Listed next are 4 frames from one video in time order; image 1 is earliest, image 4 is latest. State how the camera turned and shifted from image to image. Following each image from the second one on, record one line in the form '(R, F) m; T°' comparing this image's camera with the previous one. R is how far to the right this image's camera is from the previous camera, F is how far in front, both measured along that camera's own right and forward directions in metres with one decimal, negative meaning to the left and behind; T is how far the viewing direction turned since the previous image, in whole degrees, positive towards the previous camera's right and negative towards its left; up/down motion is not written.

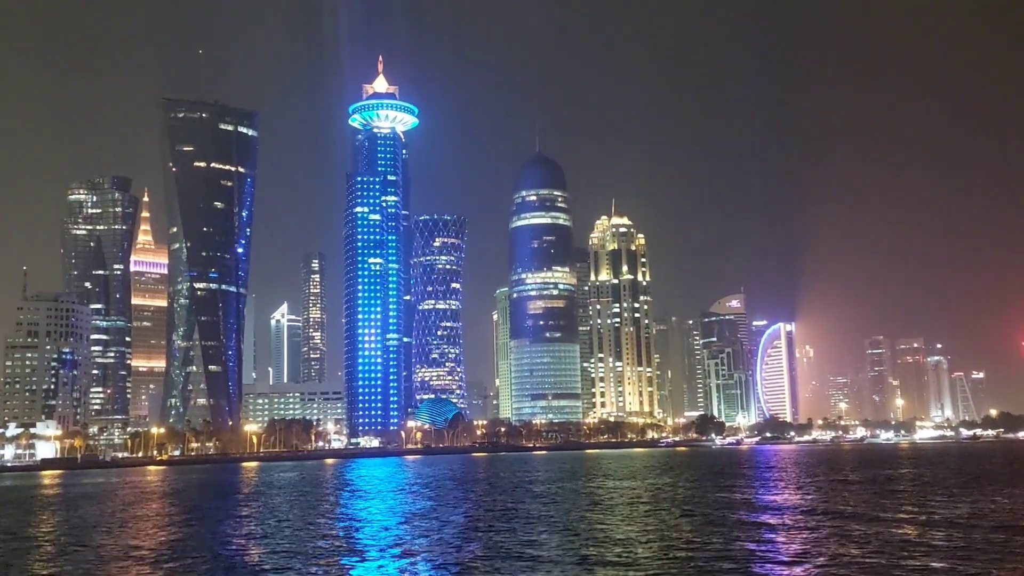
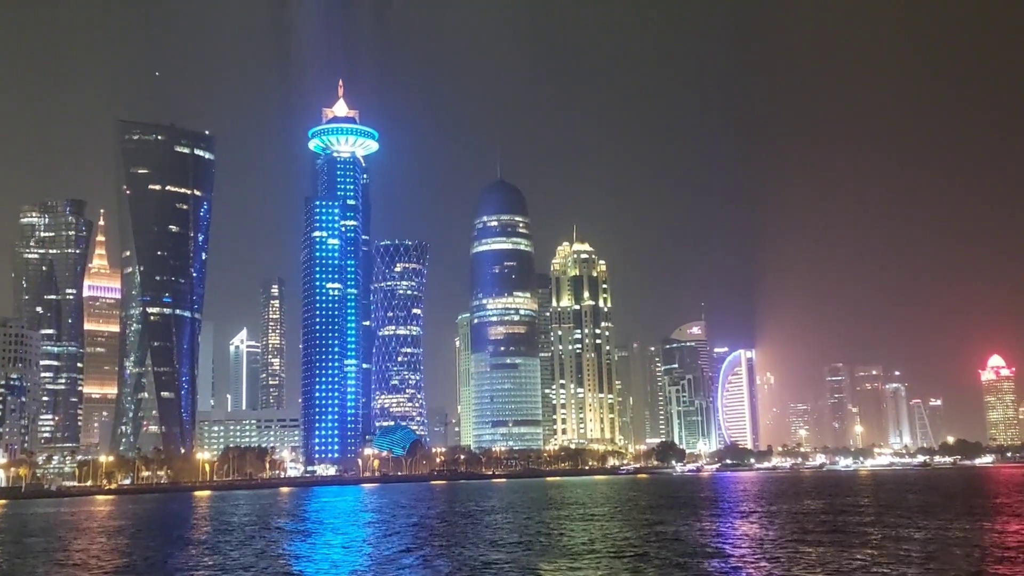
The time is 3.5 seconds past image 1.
(+0.9, +0.6) m; +2°
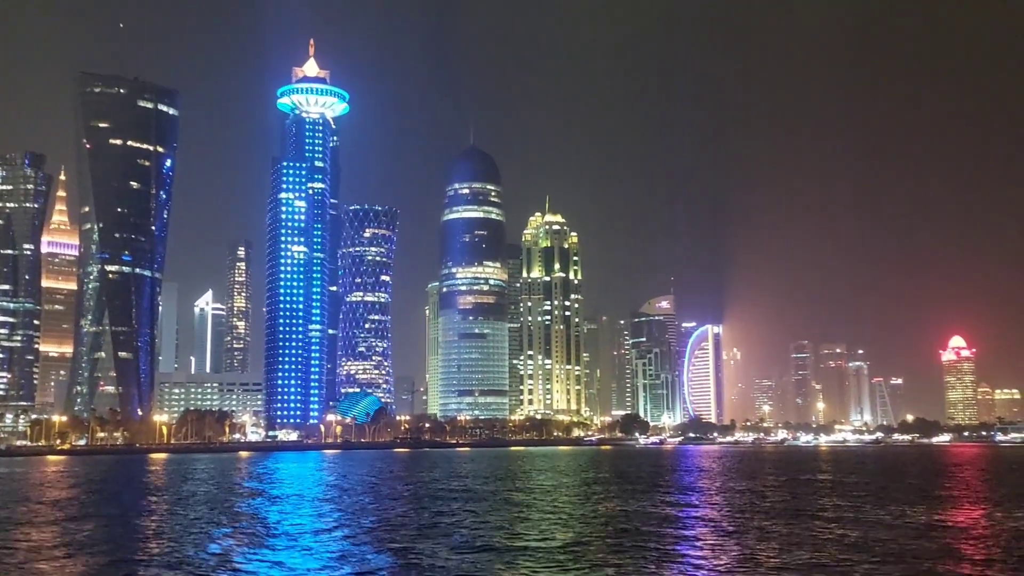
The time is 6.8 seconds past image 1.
(+0.6, +2.5) m; +2°
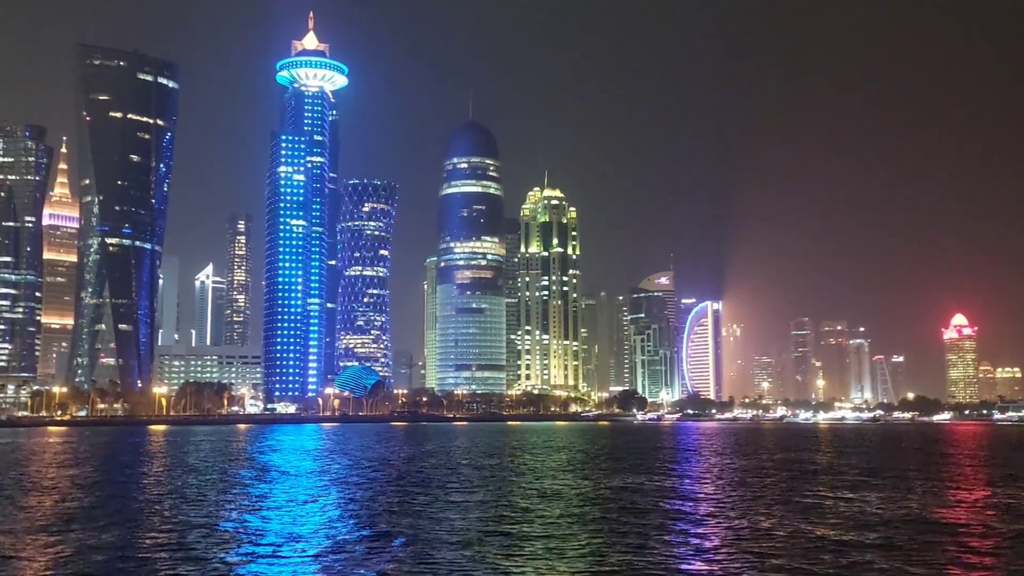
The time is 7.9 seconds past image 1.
(+0.8, -1.5) m; 0°
